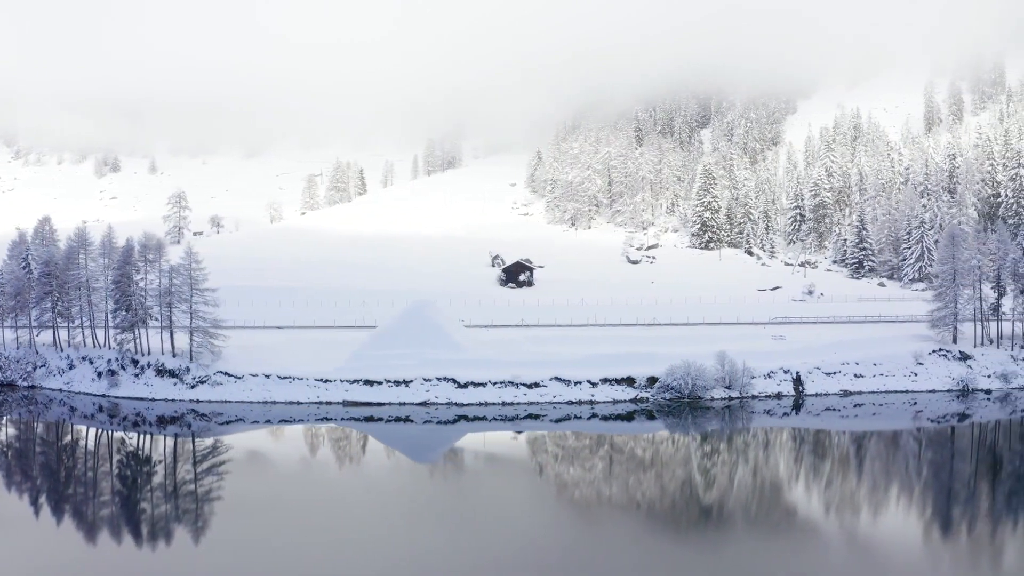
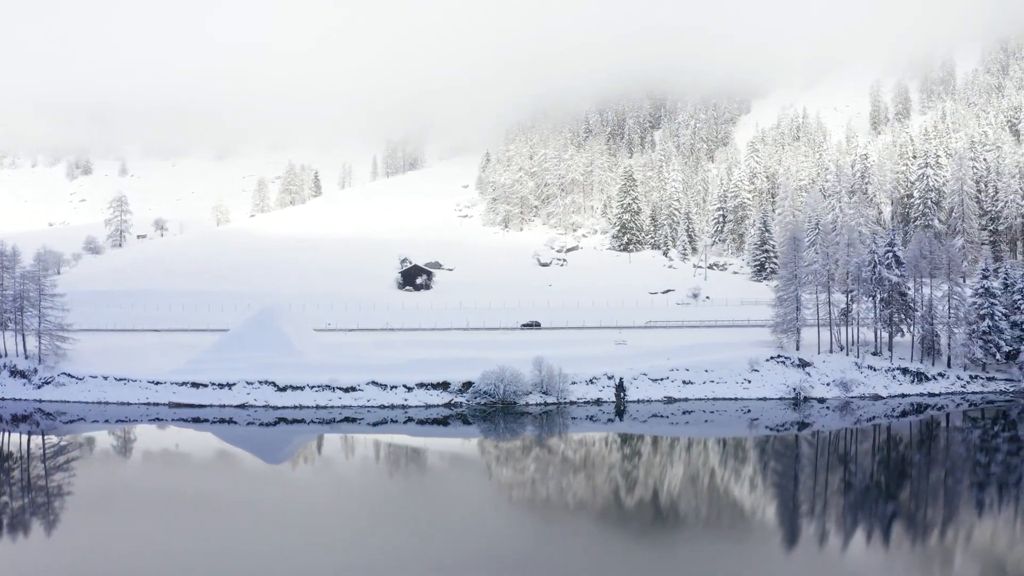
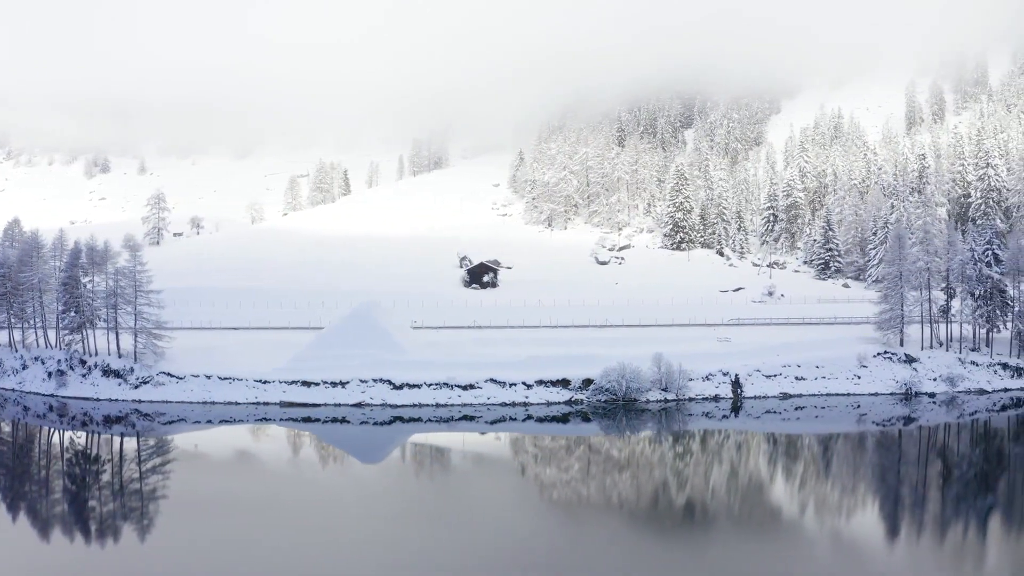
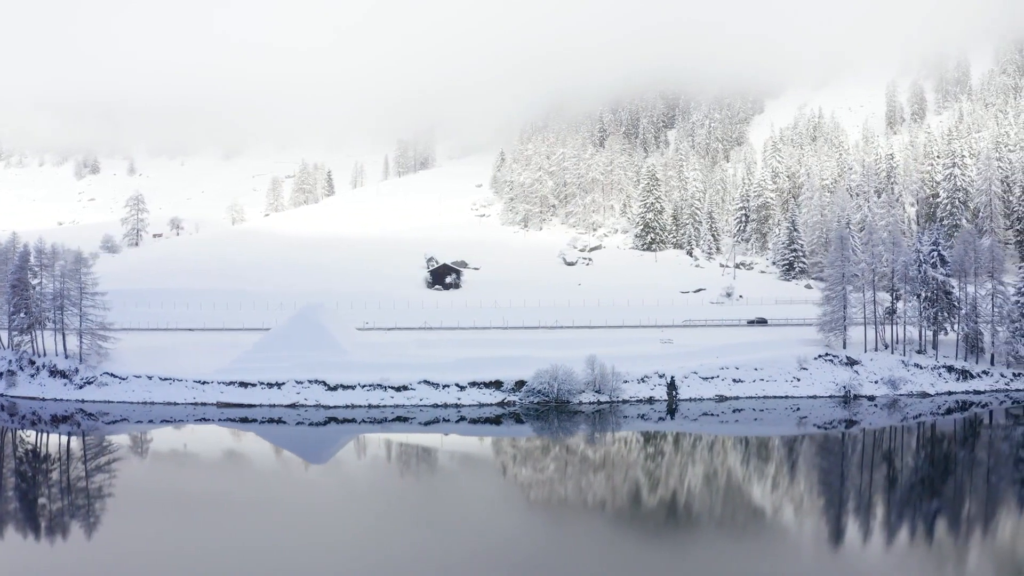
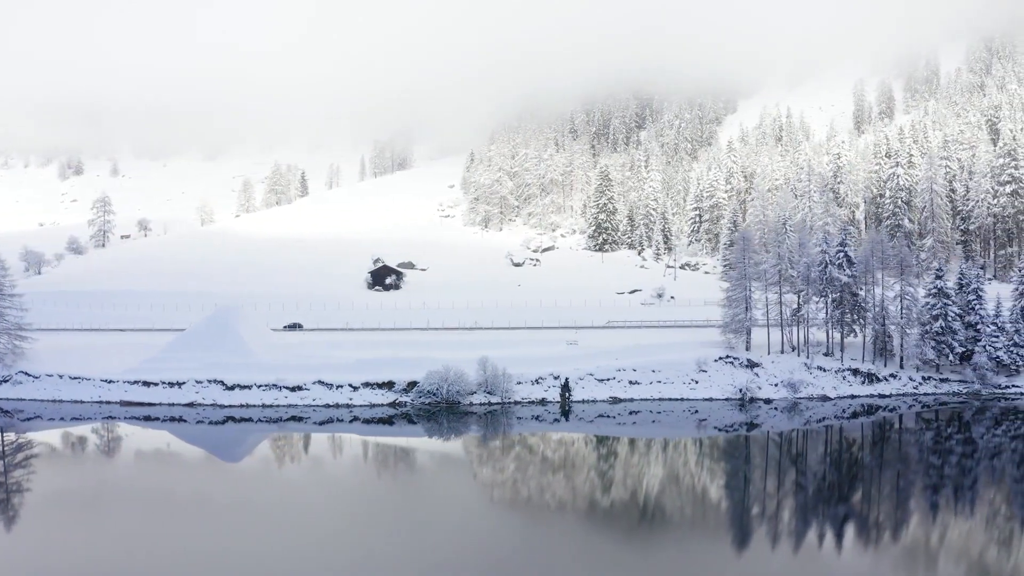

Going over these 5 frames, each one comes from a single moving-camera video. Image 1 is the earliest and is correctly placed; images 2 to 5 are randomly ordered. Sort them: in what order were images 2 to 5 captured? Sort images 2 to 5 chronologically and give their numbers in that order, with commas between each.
3, 4, 2, 5
